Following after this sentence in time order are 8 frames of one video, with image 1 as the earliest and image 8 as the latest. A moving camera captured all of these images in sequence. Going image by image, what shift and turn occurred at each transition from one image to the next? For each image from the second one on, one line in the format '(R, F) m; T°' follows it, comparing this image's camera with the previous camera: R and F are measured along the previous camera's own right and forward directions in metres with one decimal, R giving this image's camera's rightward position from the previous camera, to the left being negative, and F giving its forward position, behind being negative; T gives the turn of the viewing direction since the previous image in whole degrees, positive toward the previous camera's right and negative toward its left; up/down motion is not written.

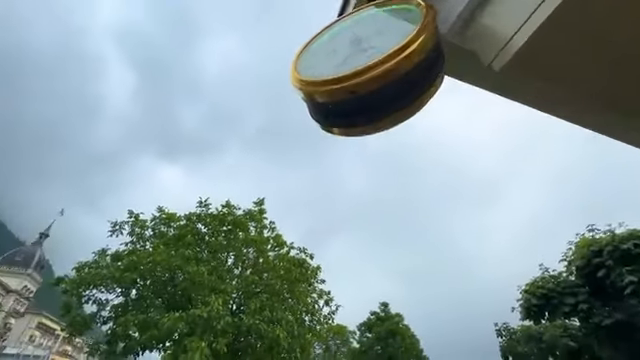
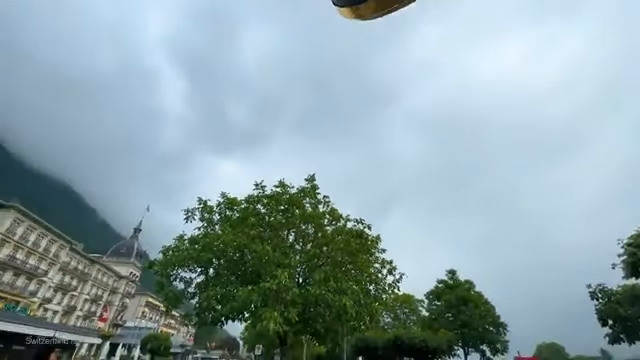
(+0.2, -0.4) m; -8°
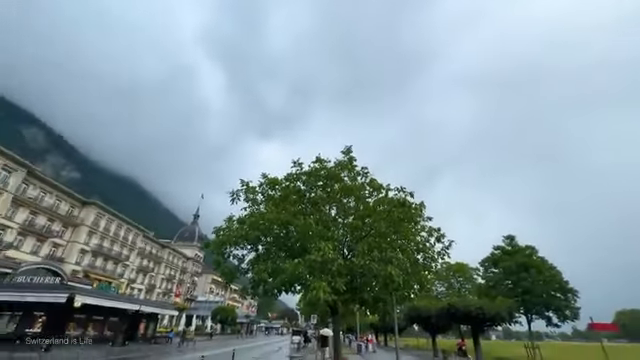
(+0.3, -0.1) m; -7°
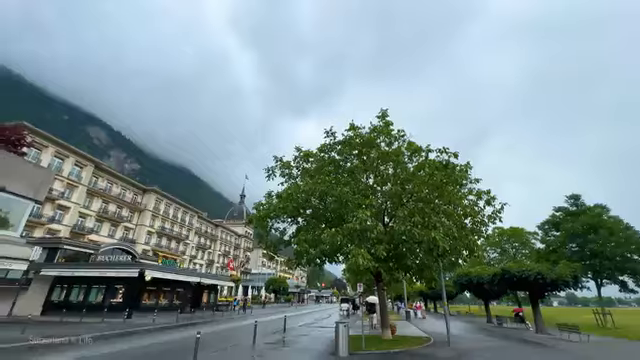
(+0.4, +0.3) m; -7°
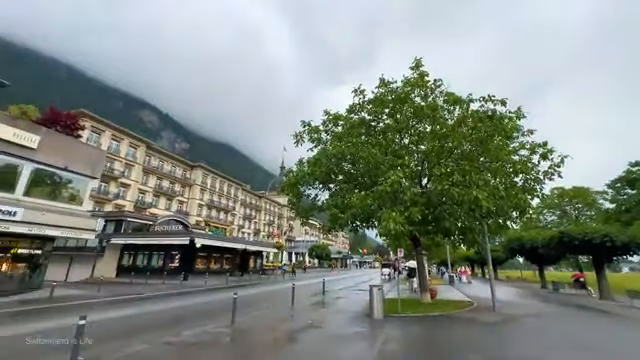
(+0.5, +0.6) m; -7°
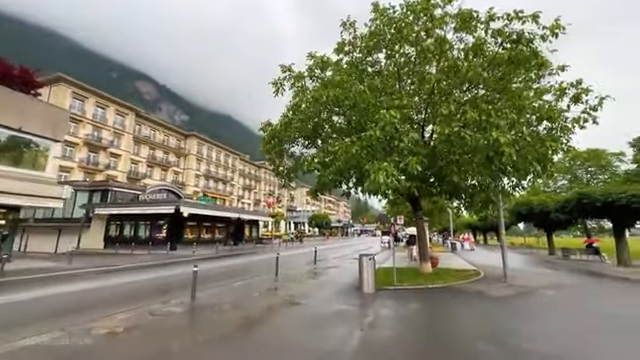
(+0.7, +2.1) m; -1°
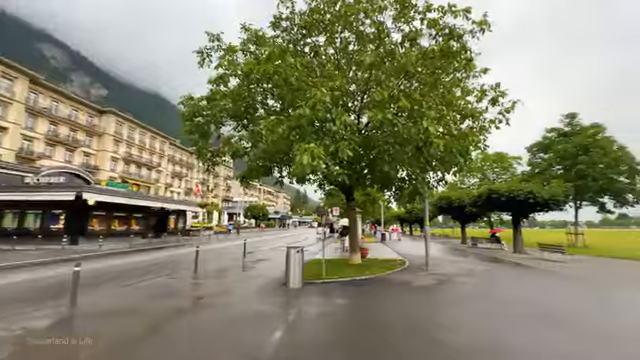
(+0.4, +0.6) m; +9°
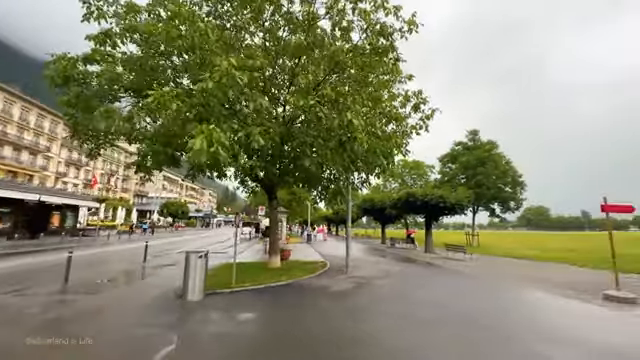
(+0.4, +1.4) m; +10°
